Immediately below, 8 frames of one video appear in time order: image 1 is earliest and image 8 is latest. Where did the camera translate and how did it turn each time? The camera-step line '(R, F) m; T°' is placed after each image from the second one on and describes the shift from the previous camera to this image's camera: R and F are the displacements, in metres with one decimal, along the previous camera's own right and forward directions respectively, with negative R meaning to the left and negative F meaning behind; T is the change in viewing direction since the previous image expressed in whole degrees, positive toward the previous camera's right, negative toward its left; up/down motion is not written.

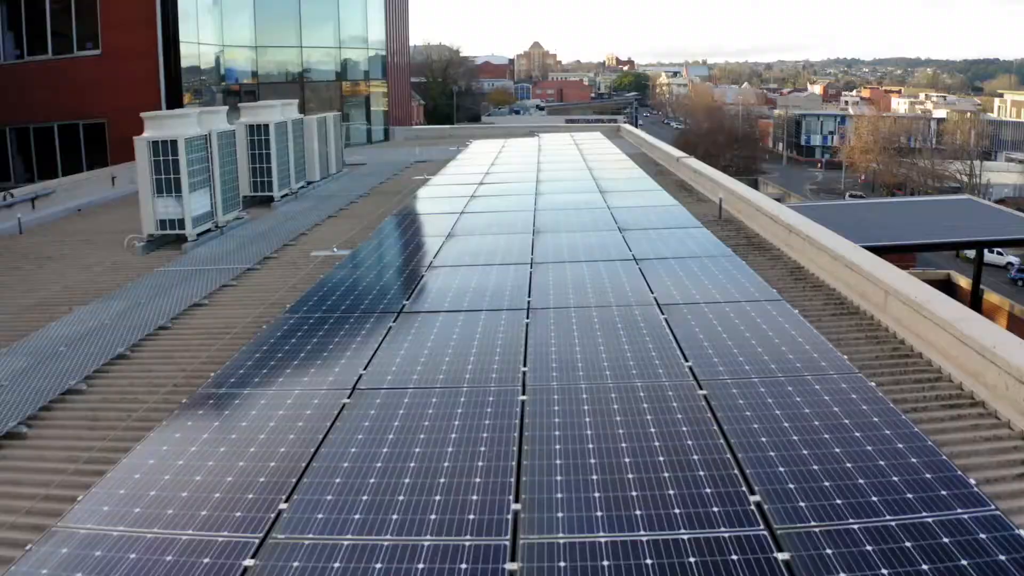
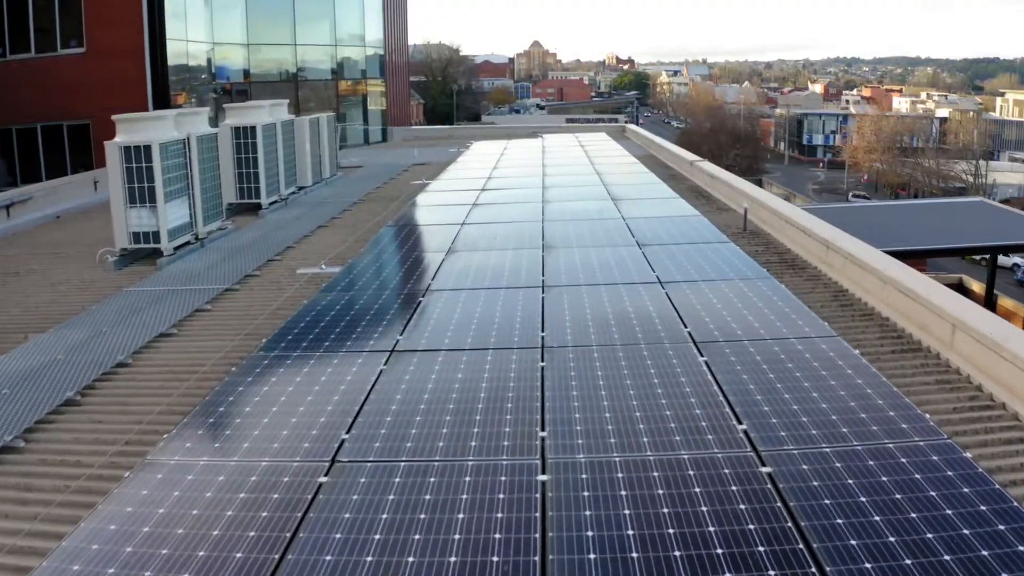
(-0.1, +1.4) m; 0°
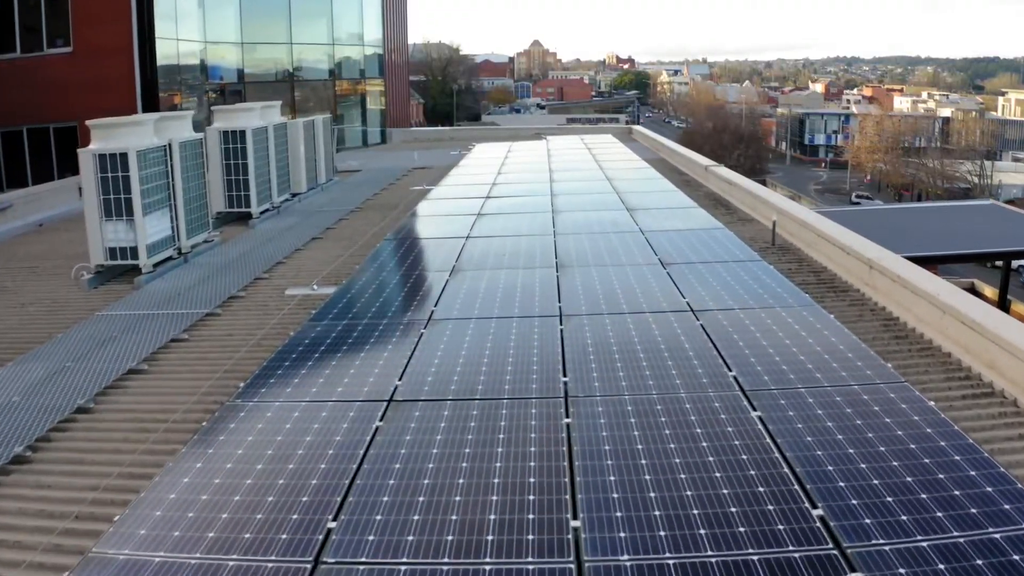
(-0.2, +1.2) m; 0°
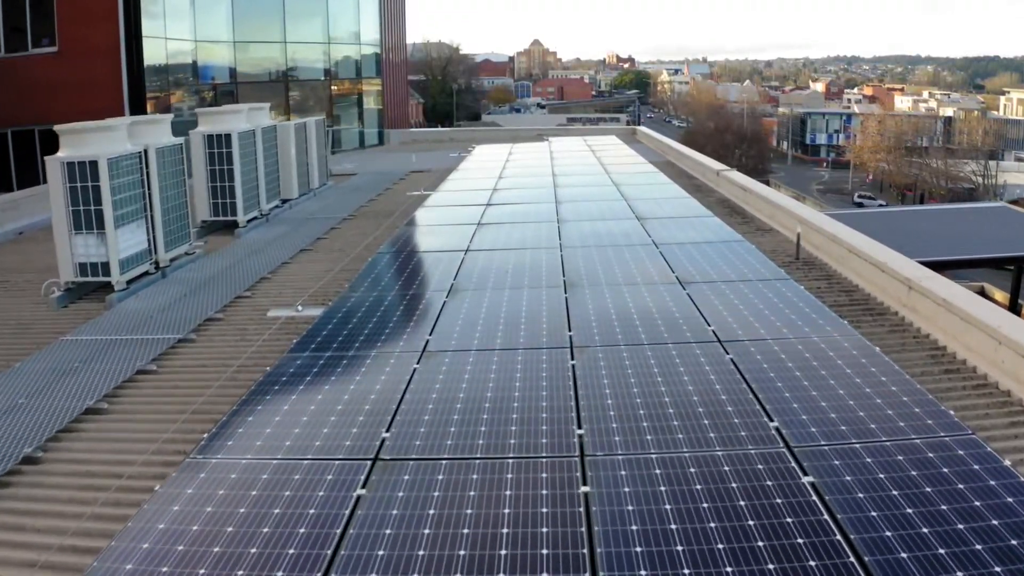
(0.0, +1.1) m; 0°
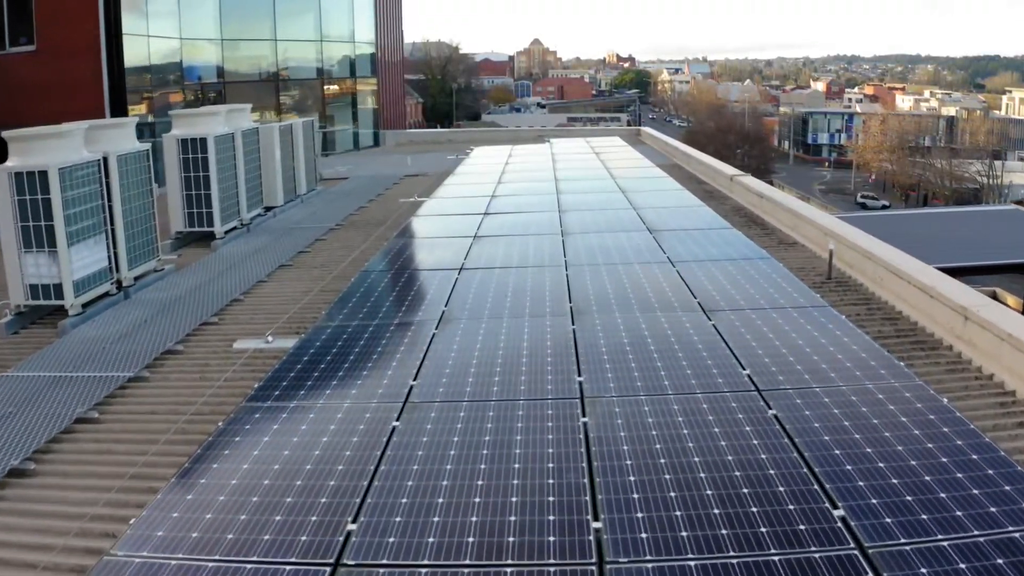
(0.0, +1.3) m; 0°
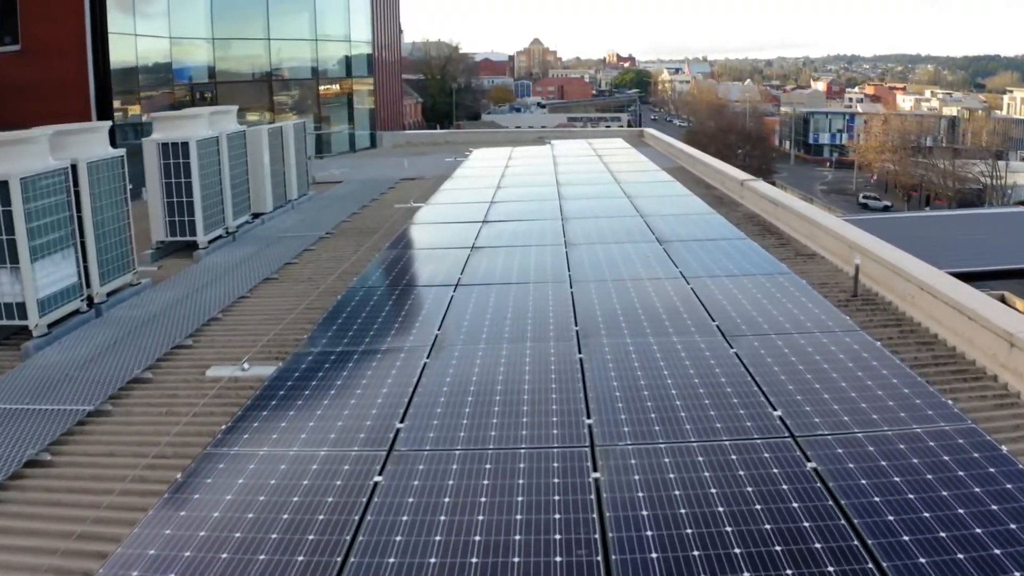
(0.0, +0.9) m; 0°
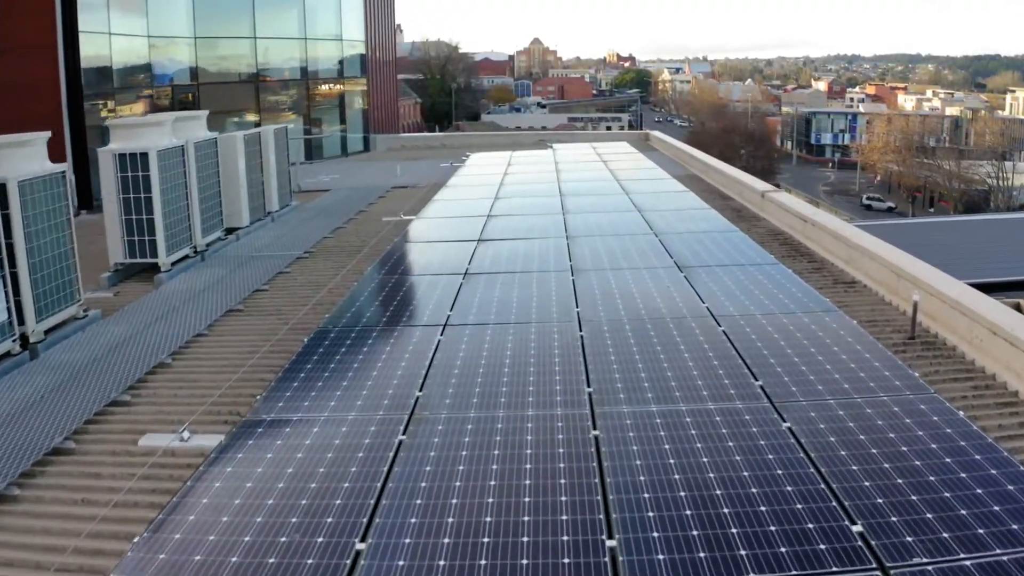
(0.0, +1.6) m; 0°
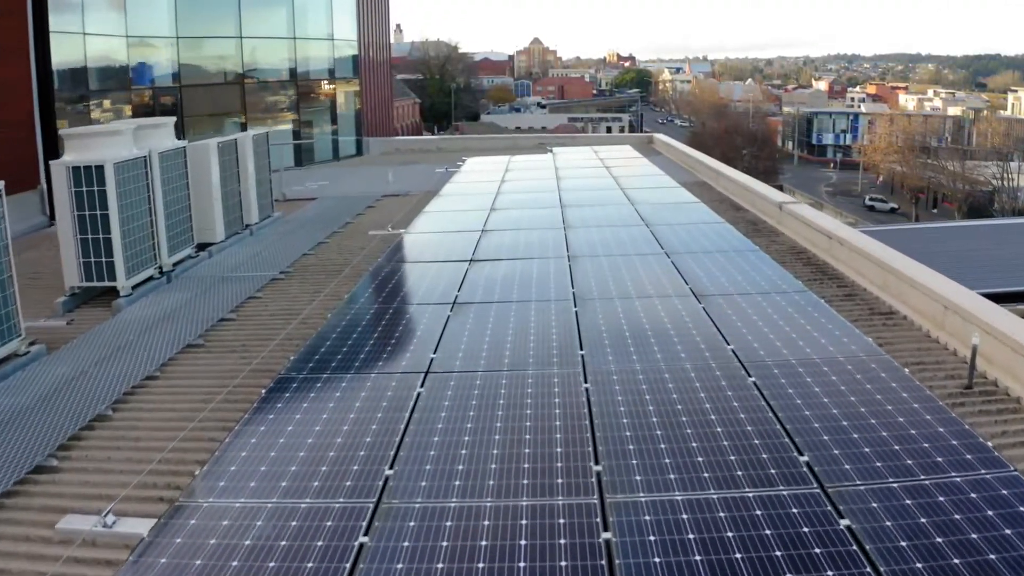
(+0.1, +1.3) m; 0°
